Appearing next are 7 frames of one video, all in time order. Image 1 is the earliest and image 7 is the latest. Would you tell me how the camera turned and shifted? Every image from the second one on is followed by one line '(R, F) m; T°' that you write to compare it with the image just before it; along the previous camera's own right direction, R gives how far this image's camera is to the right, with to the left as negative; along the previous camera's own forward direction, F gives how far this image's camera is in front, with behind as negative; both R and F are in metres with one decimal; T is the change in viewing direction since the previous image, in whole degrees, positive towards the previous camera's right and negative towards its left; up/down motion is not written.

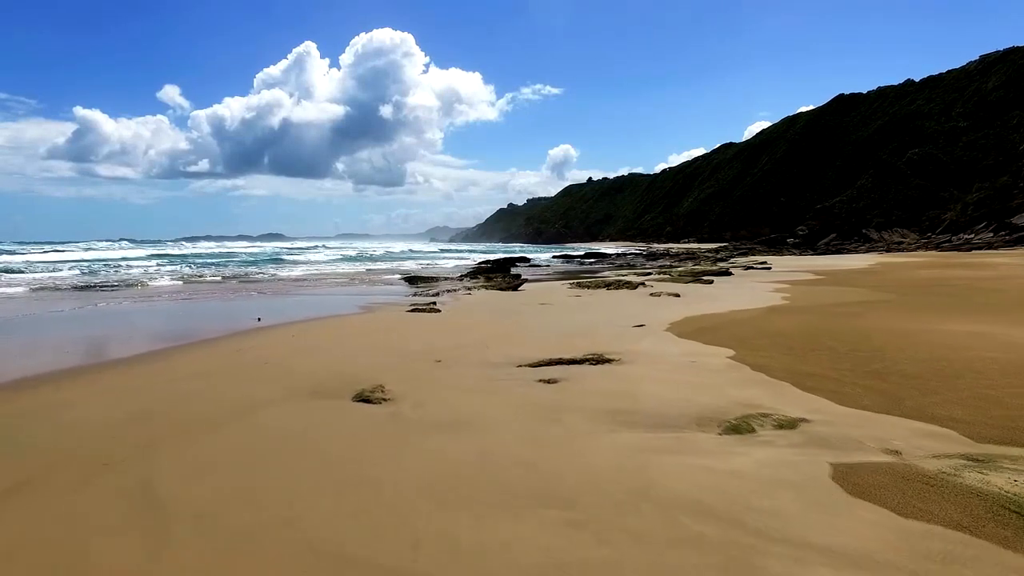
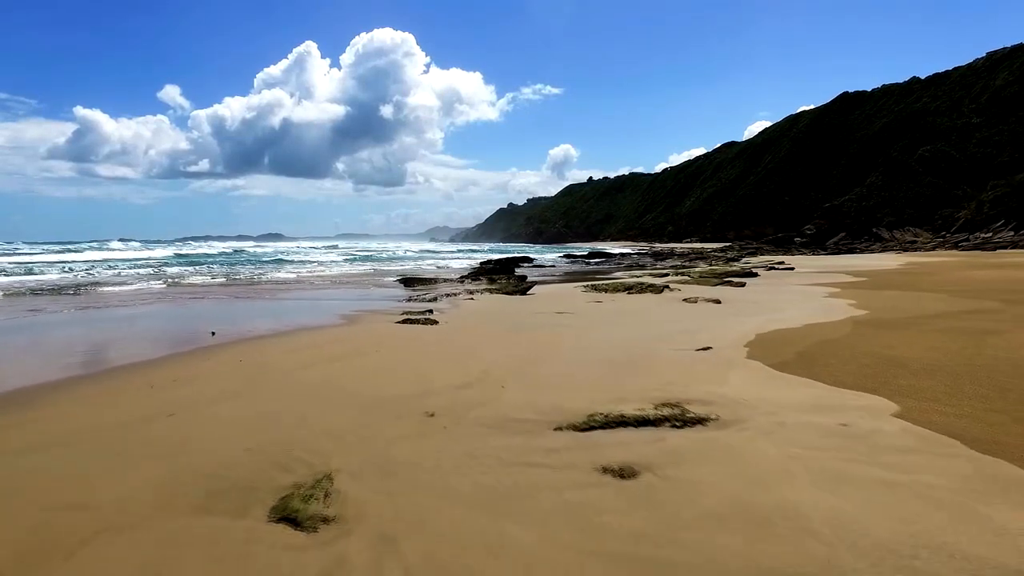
(-0.3, +2.6) m; 0°
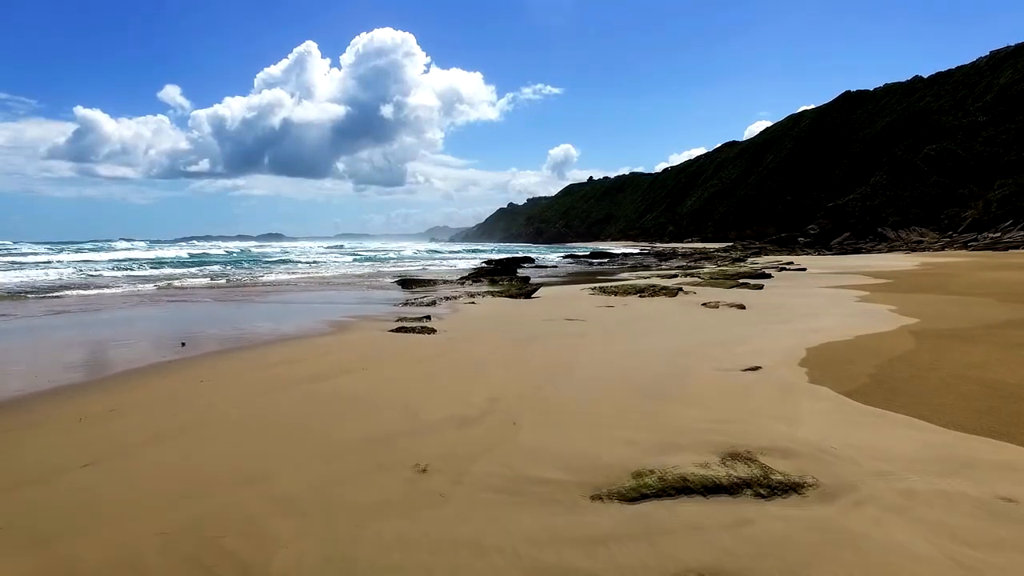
(-0.1, +1.2) m; 0°
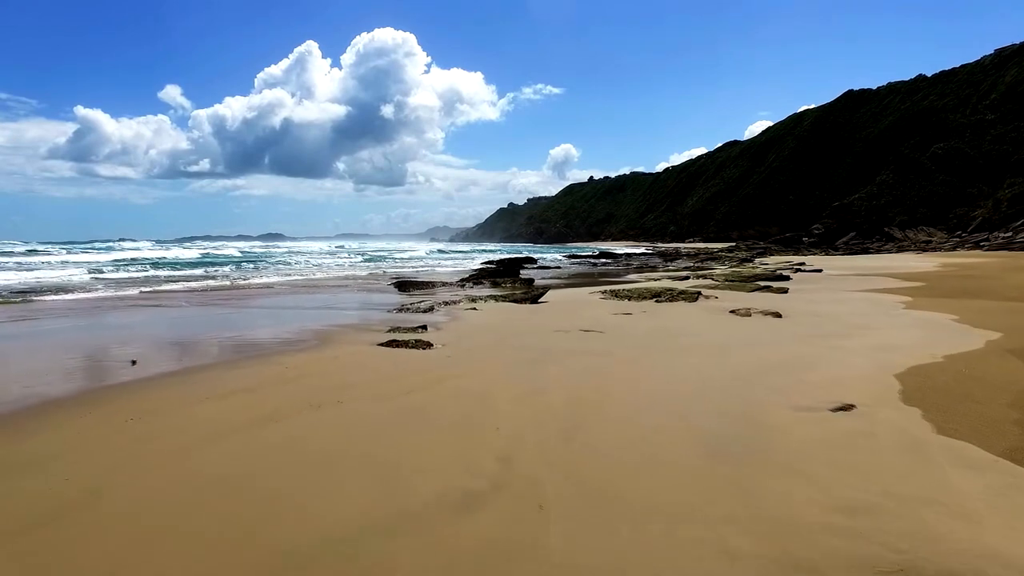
(-0.1, +1.5) m; 0°
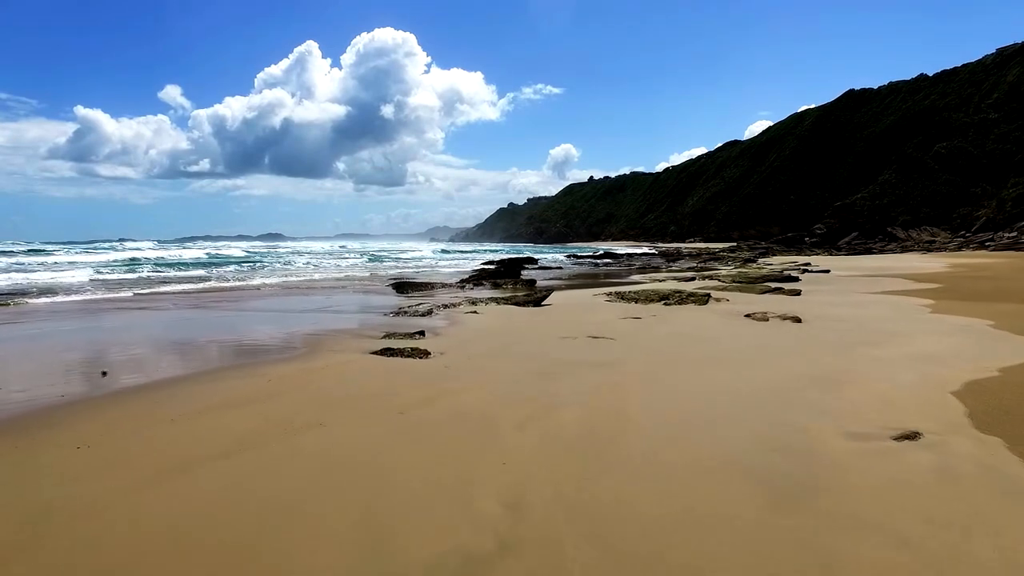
(-0.1, +0.7) m; 0°
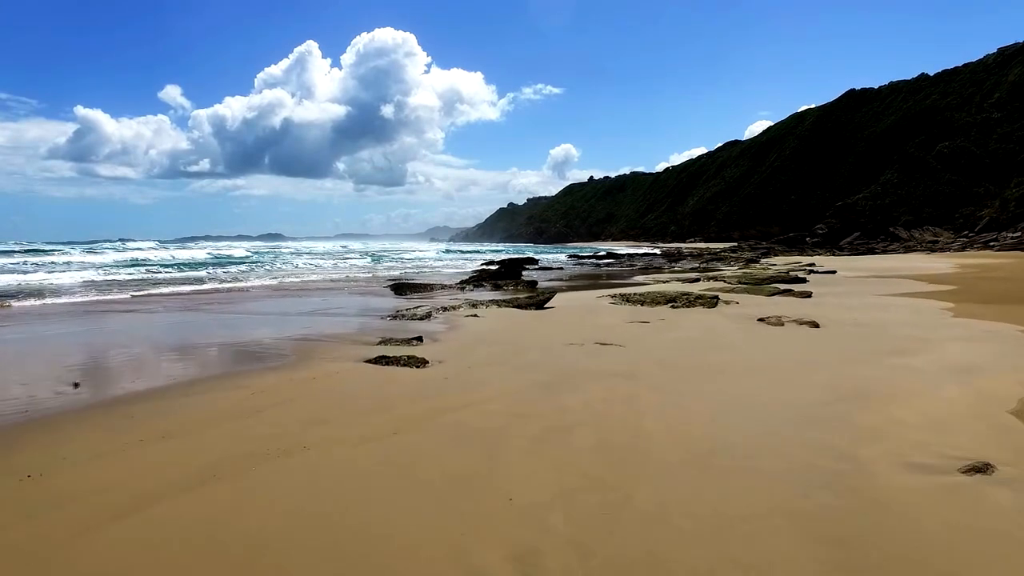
(0.0, +0.5) m; 0°
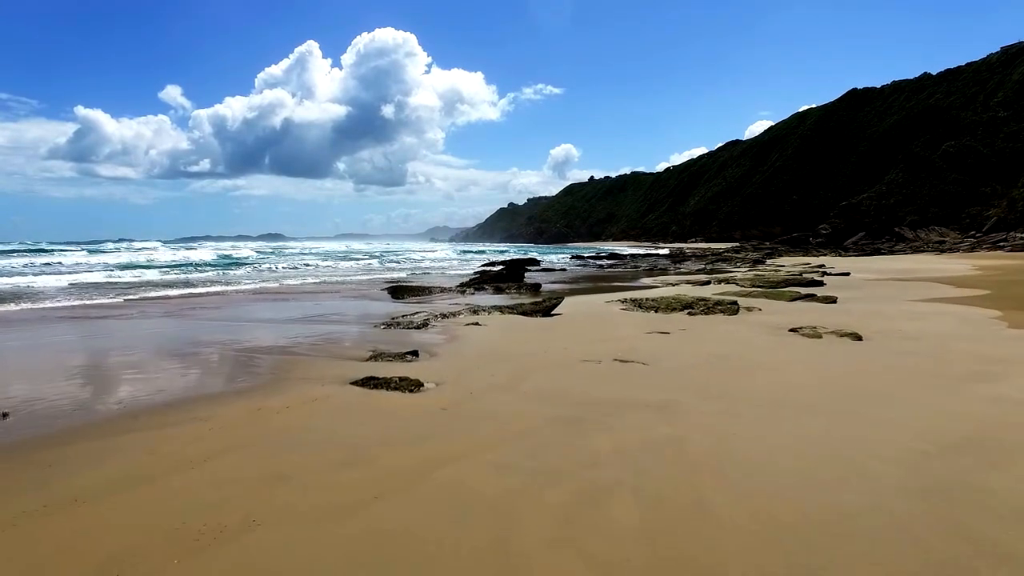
(-0.1, +1.1) m; 0°
